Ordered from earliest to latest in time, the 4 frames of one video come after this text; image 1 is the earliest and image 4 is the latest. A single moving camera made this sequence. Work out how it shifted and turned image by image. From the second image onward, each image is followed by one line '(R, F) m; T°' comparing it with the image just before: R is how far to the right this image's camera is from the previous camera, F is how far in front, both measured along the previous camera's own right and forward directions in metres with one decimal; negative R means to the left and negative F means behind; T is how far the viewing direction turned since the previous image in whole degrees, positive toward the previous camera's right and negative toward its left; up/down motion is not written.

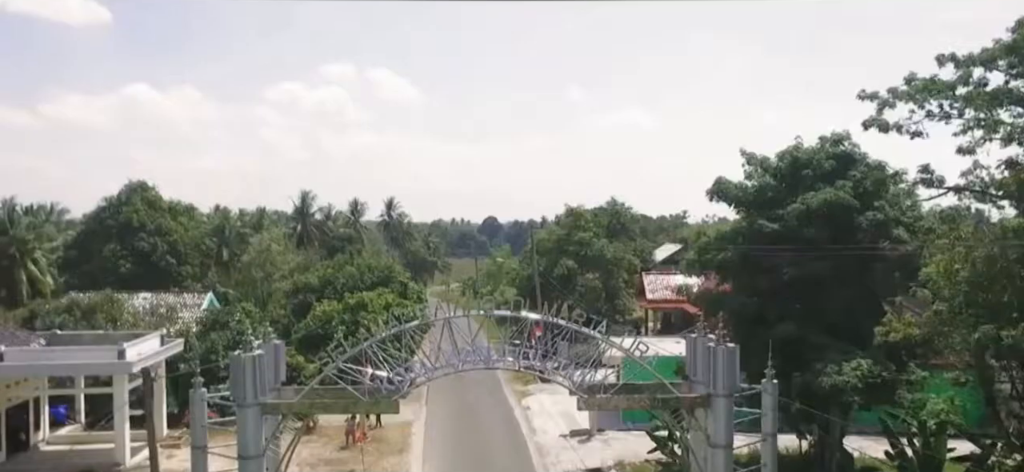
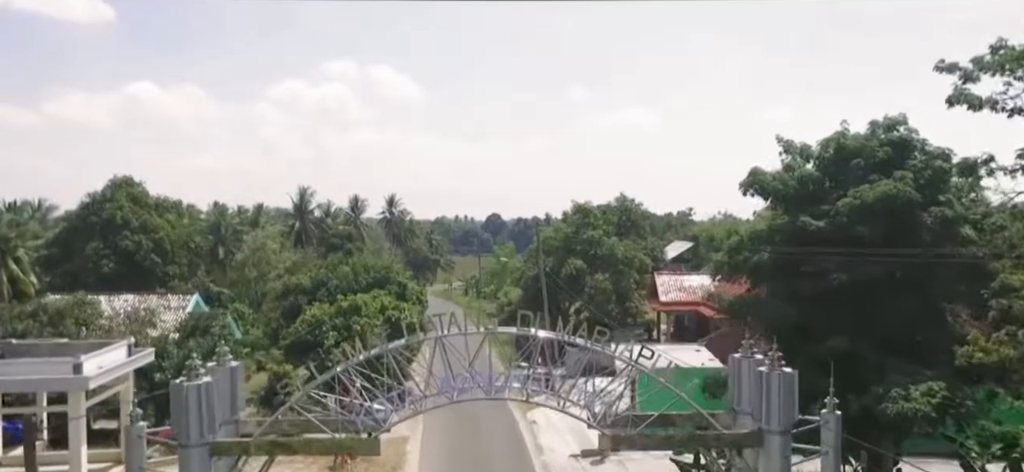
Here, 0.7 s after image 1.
(0.0, +2.1) m; 0°
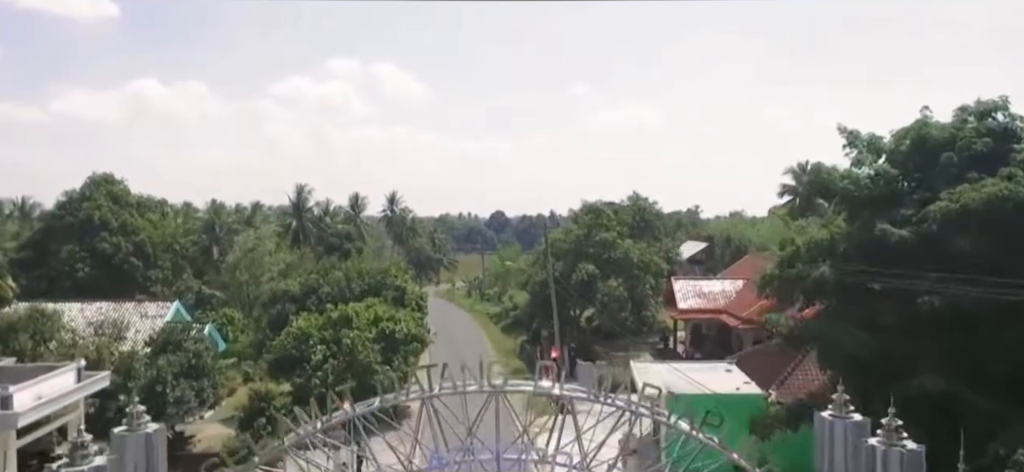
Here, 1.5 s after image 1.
(-0.1, +2.6) m; 0°
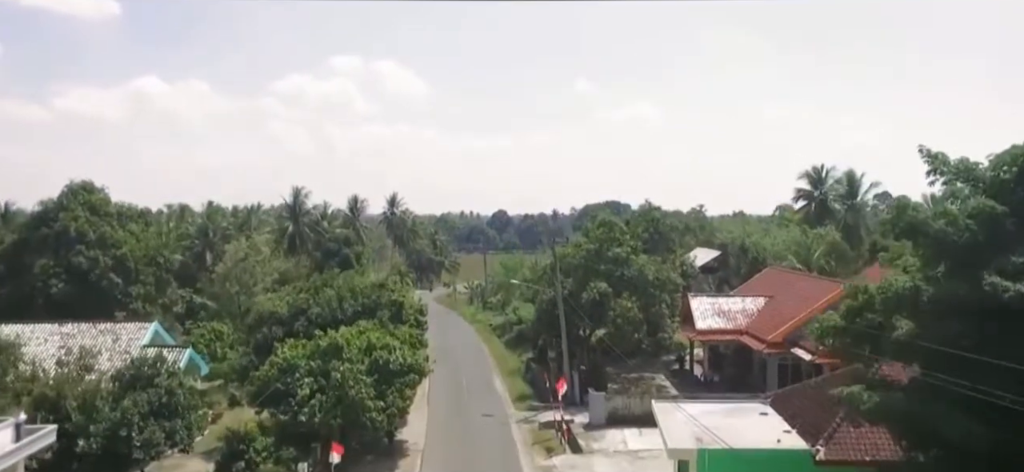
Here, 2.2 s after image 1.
(-0.1, +2.4) m; 0°
